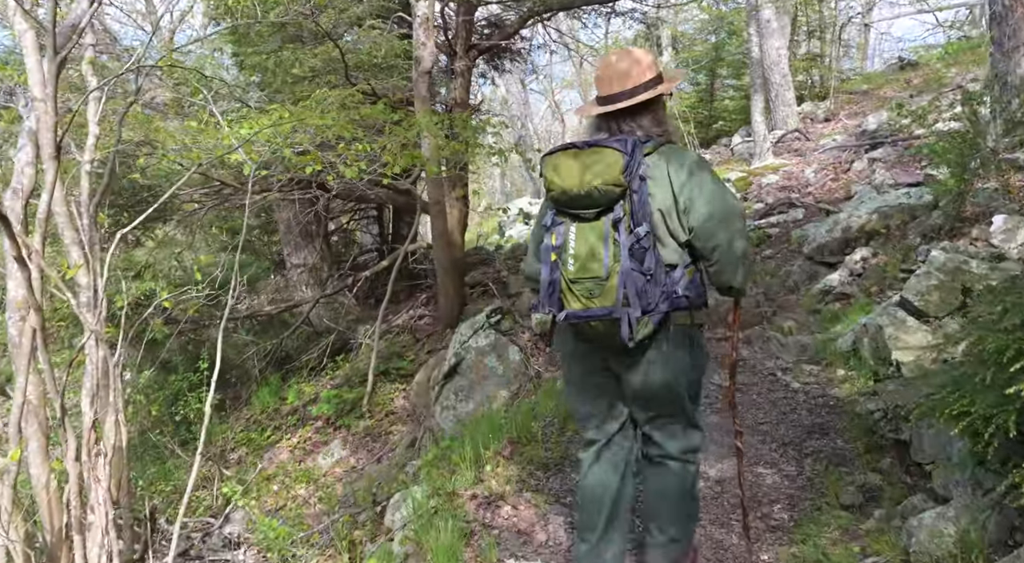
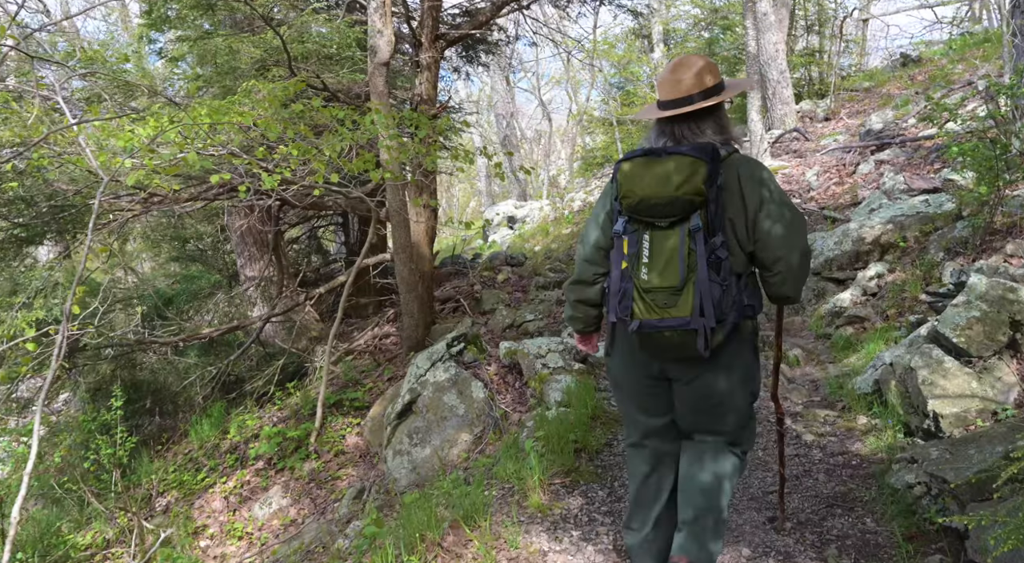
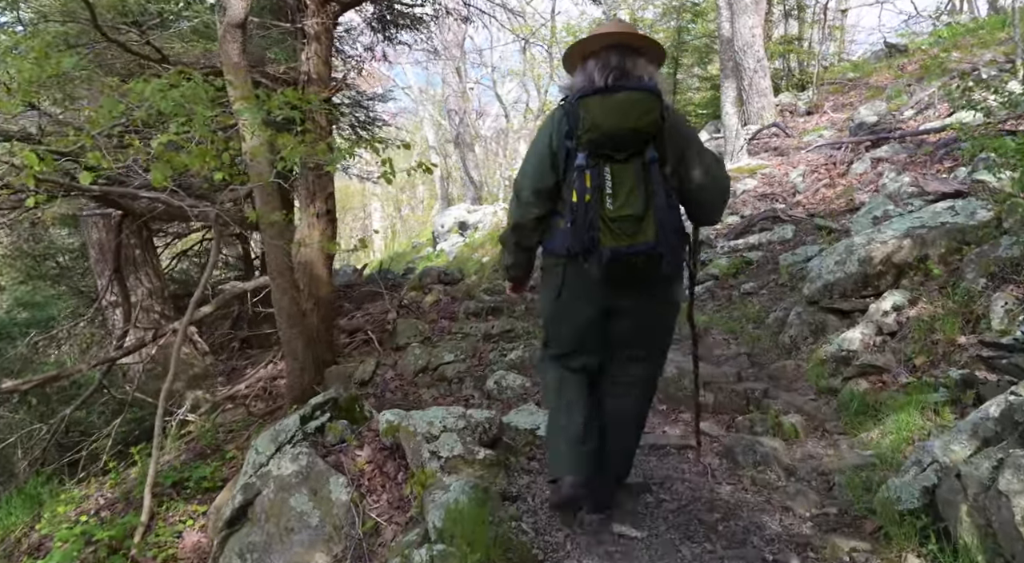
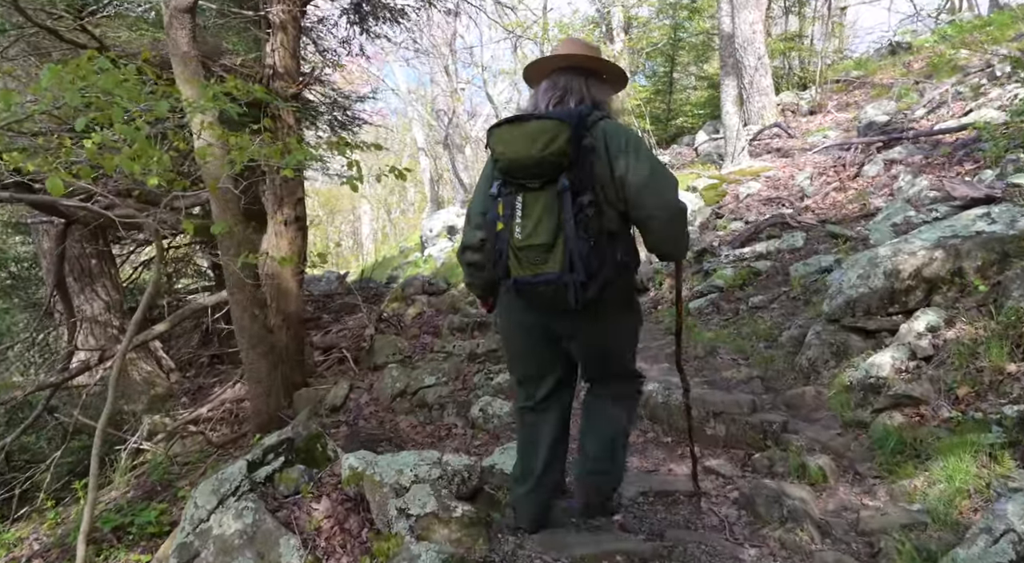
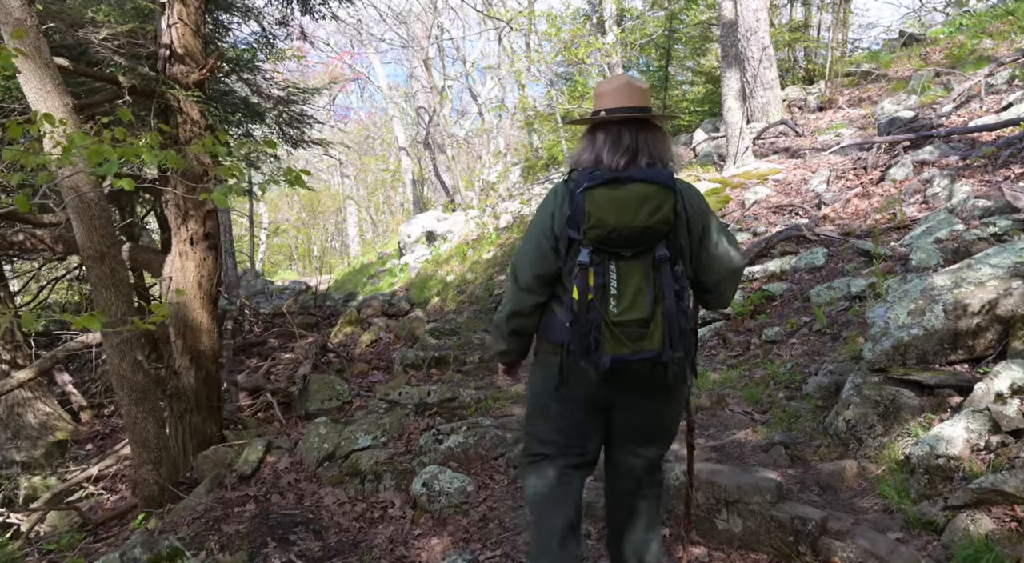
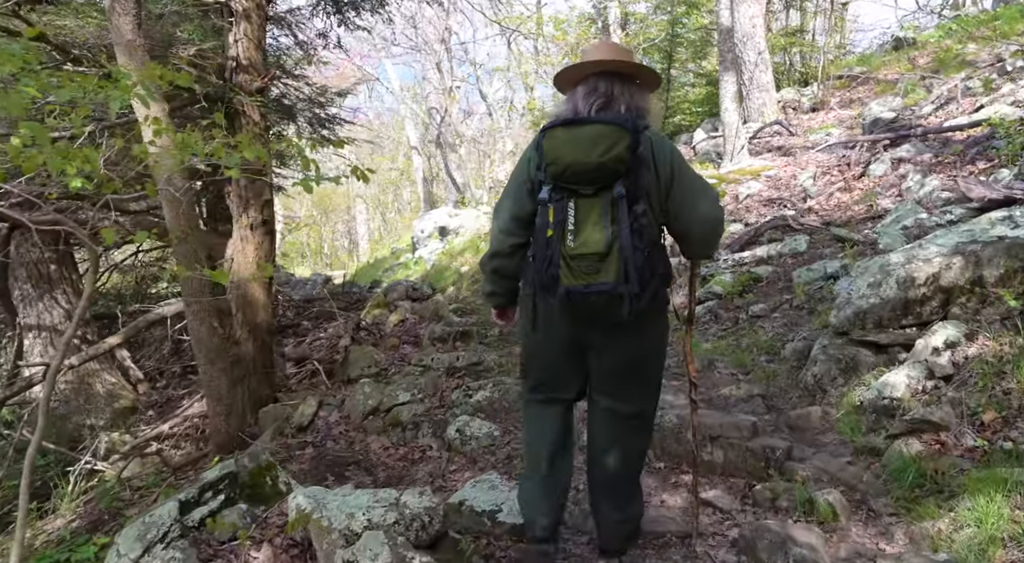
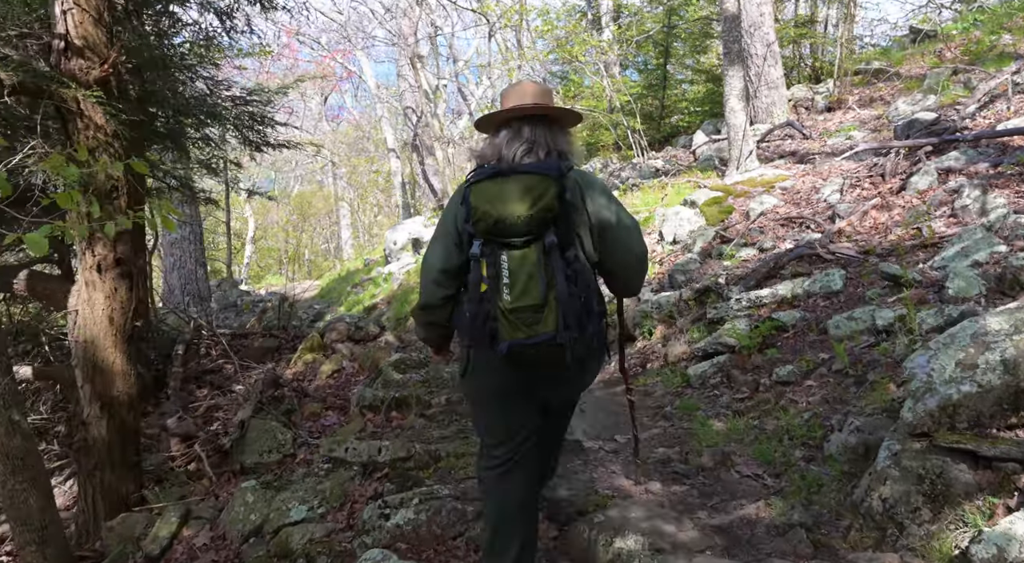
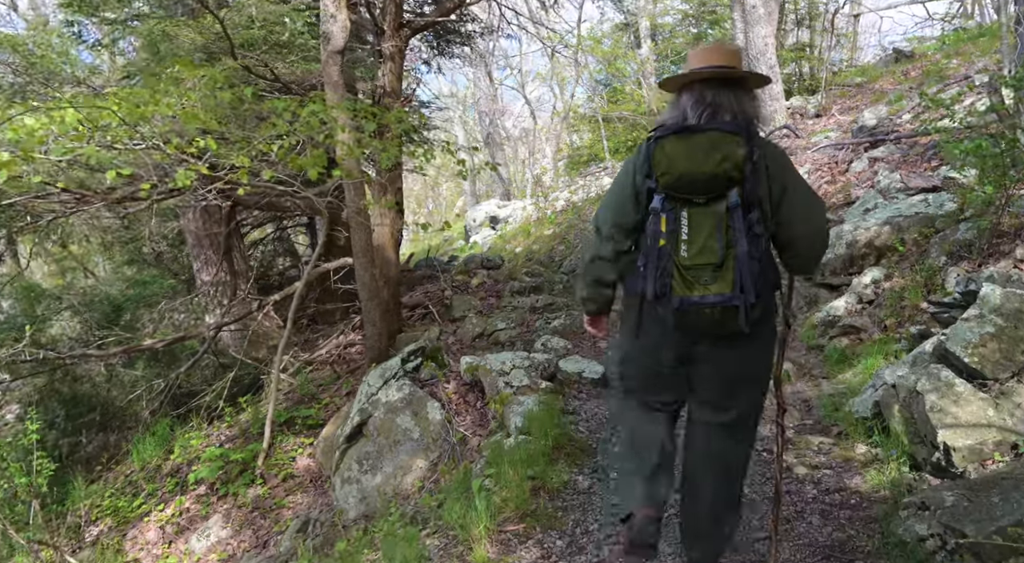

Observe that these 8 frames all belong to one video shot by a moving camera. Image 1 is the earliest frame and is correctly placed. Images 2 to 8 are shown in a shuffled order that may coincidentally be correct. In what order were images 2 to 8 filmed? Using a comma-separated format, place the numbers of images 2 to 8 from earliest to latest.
2, 8, 3, 4, 6, 5, 7
